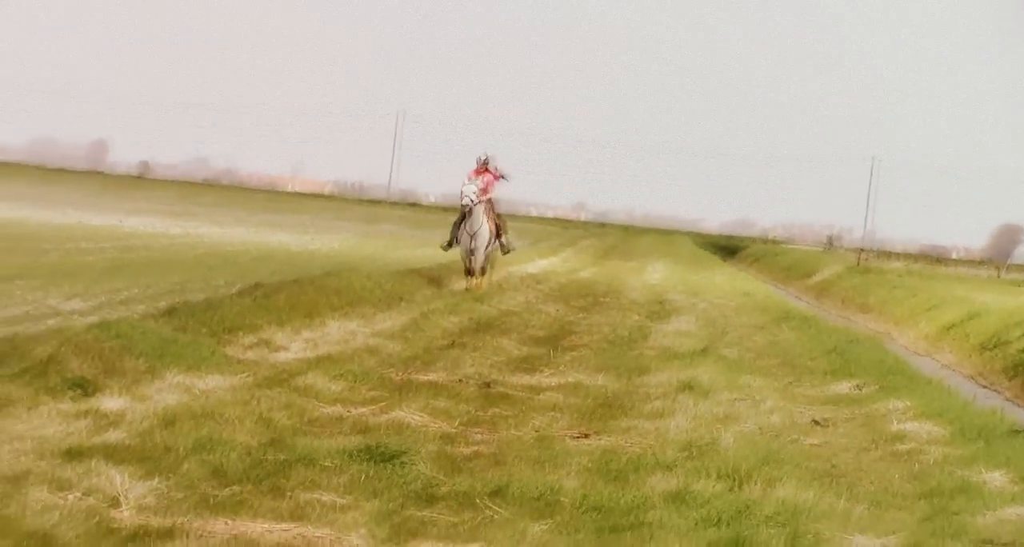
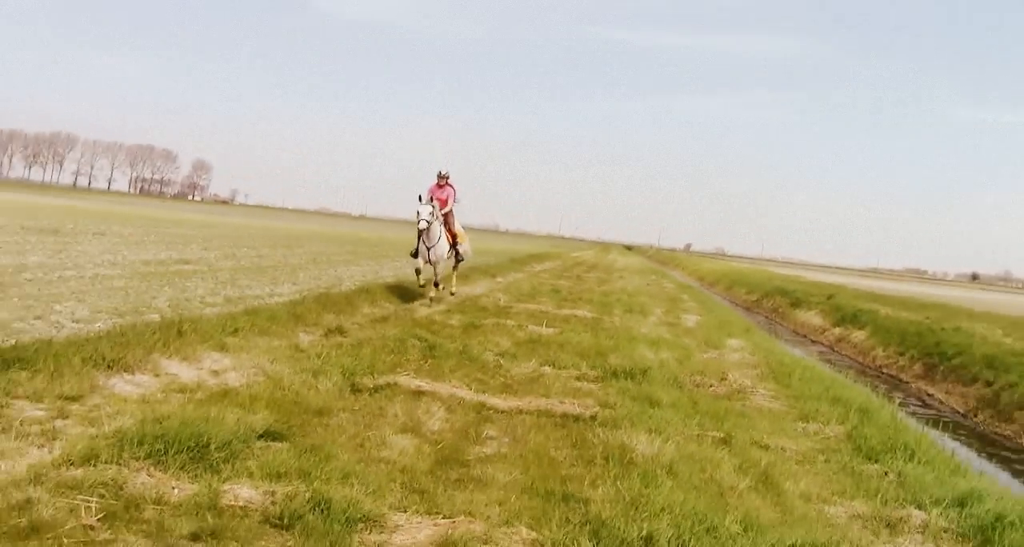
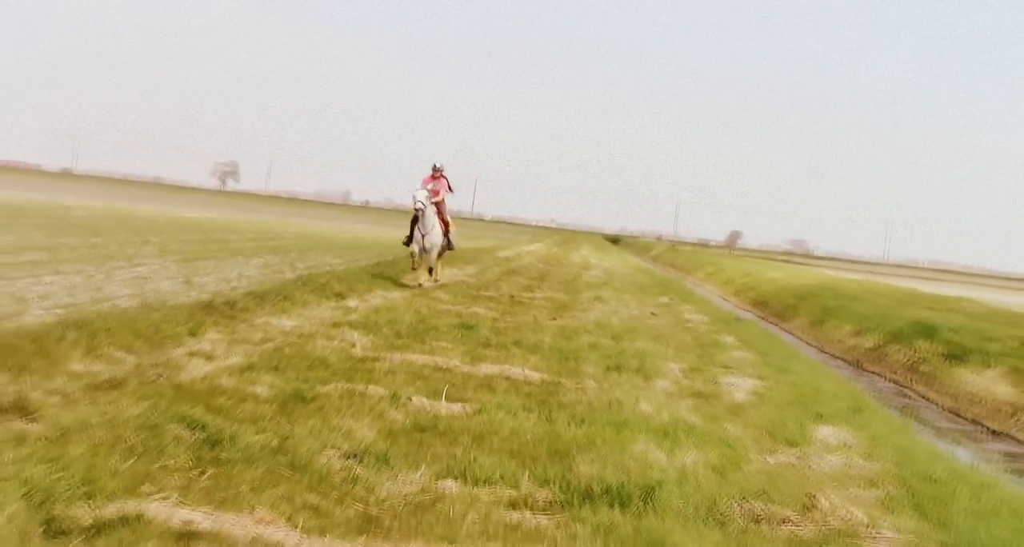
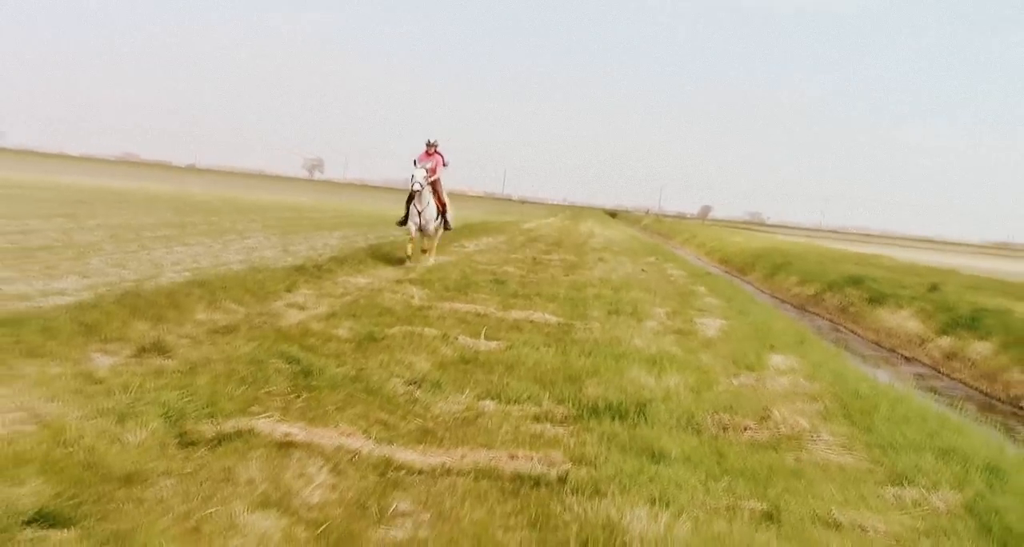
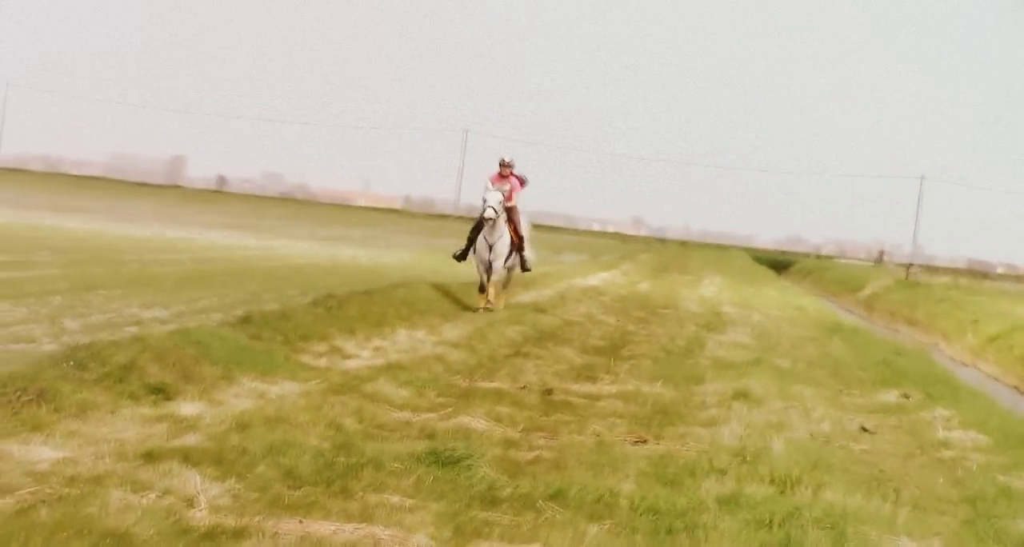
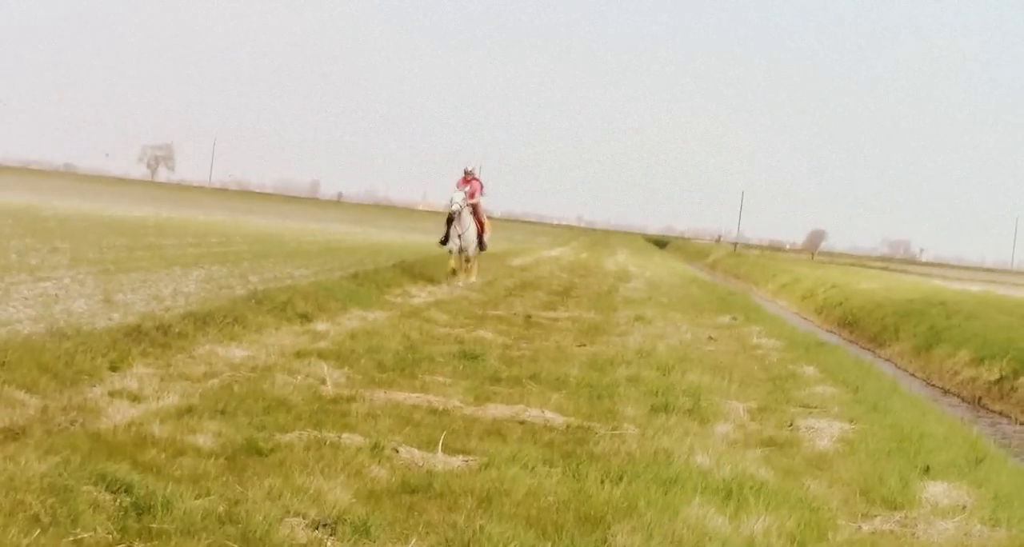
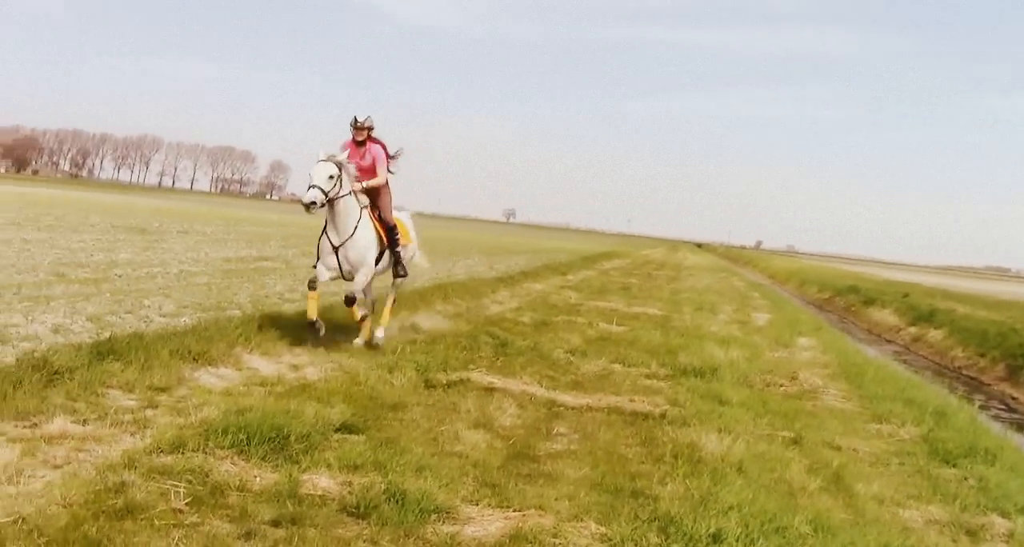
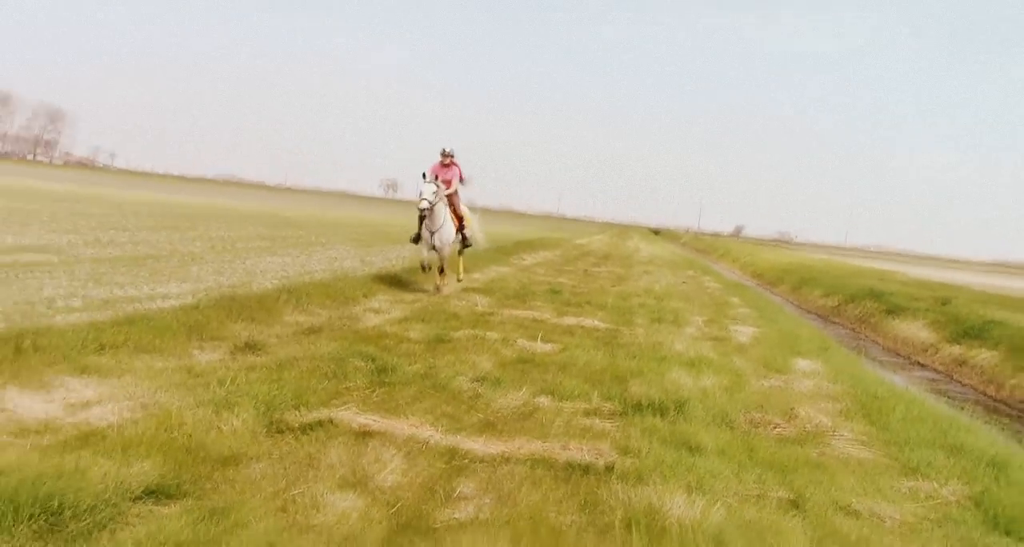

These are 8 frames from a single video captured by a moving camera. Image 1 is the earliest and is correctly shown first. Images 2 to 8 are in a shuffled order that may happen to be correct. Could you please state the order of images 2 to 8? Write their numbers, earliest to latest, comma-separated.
5, 6, 3, 4, 8, 2, 7
